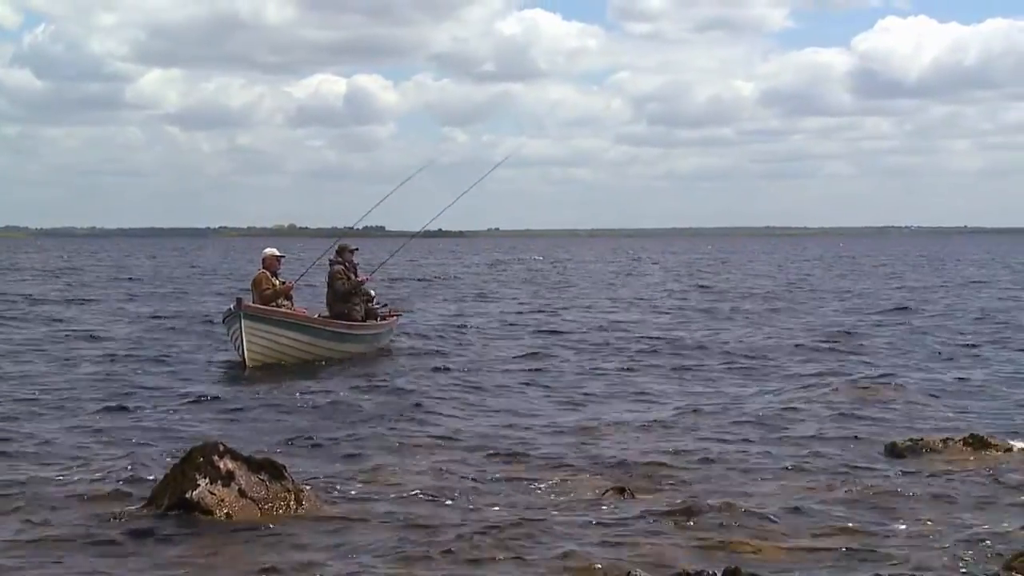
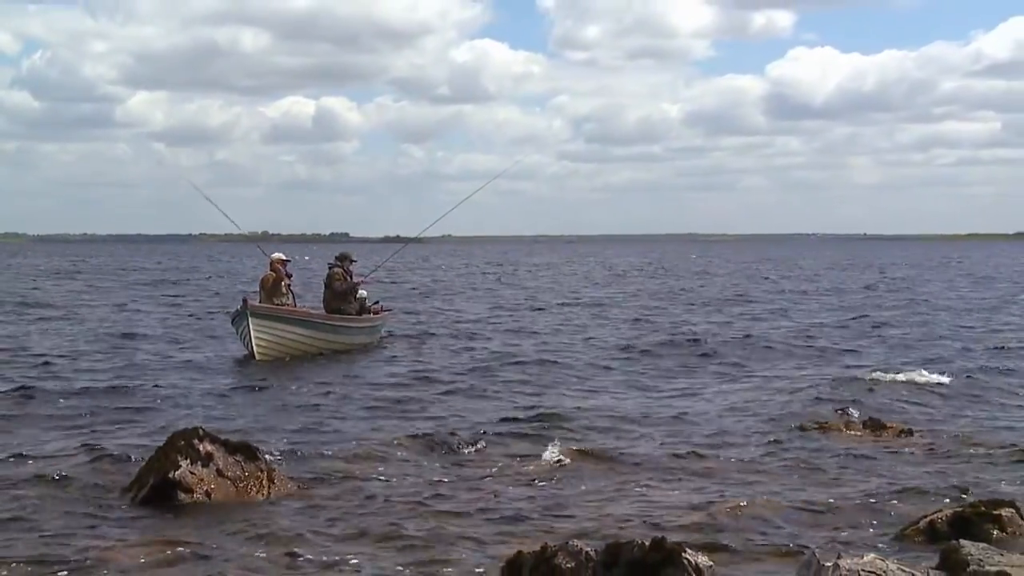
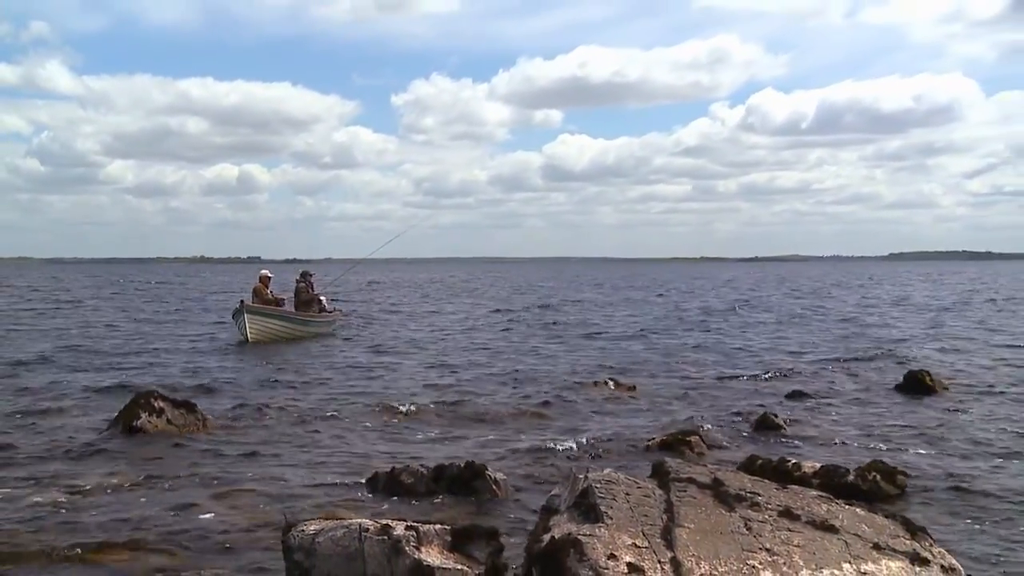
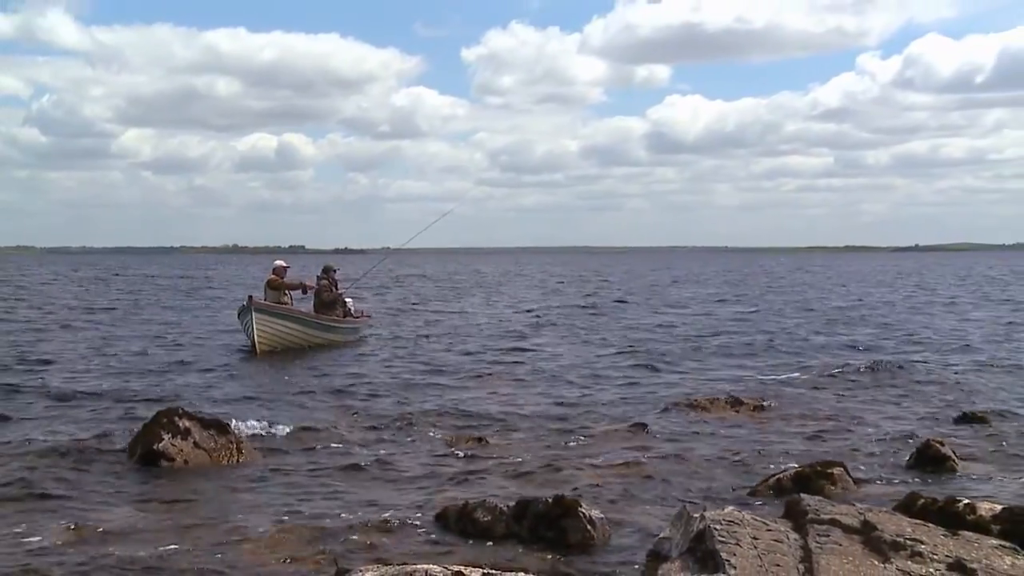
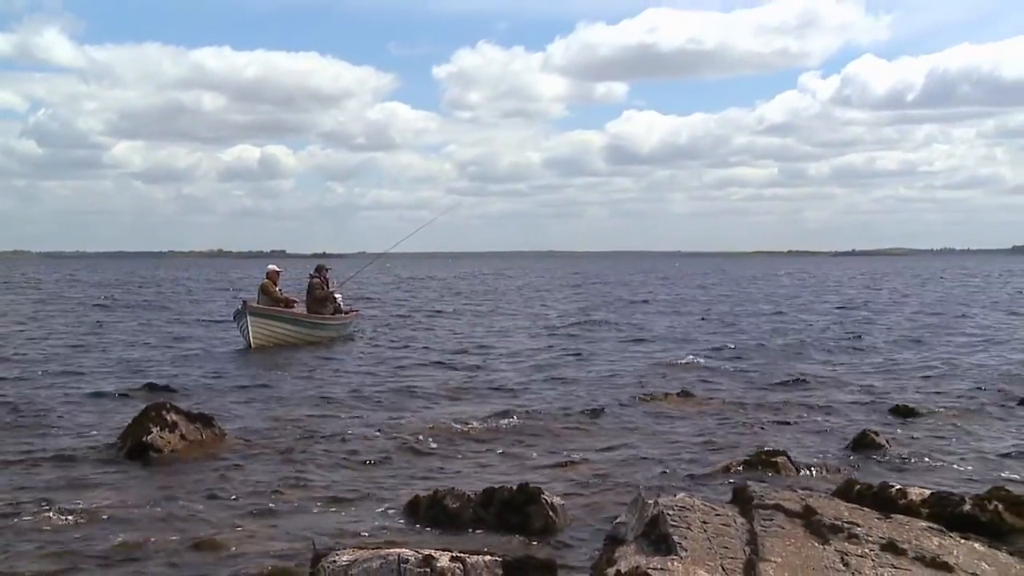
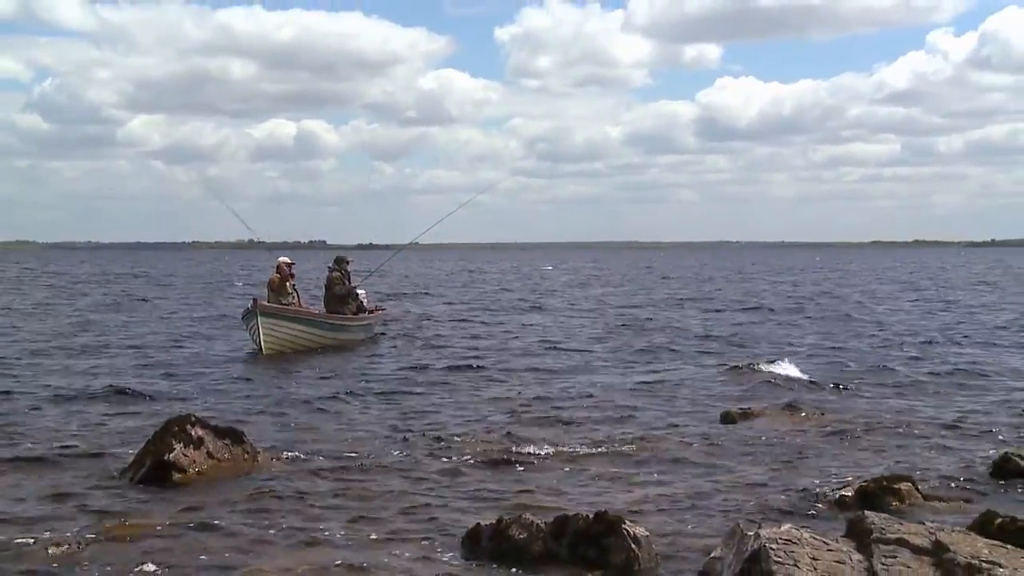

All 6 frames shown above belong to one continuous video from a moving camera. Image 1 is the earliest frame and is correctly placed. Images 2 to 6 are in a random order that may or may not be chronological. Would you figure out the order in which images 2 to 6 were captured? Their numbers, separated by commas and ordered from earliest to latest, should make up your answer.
2, 6, 4, 5, 3
